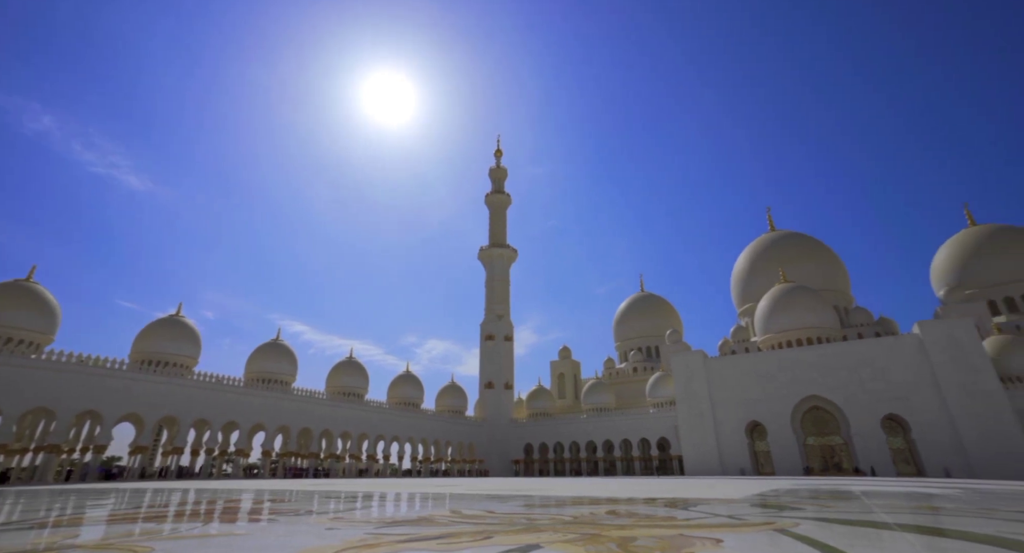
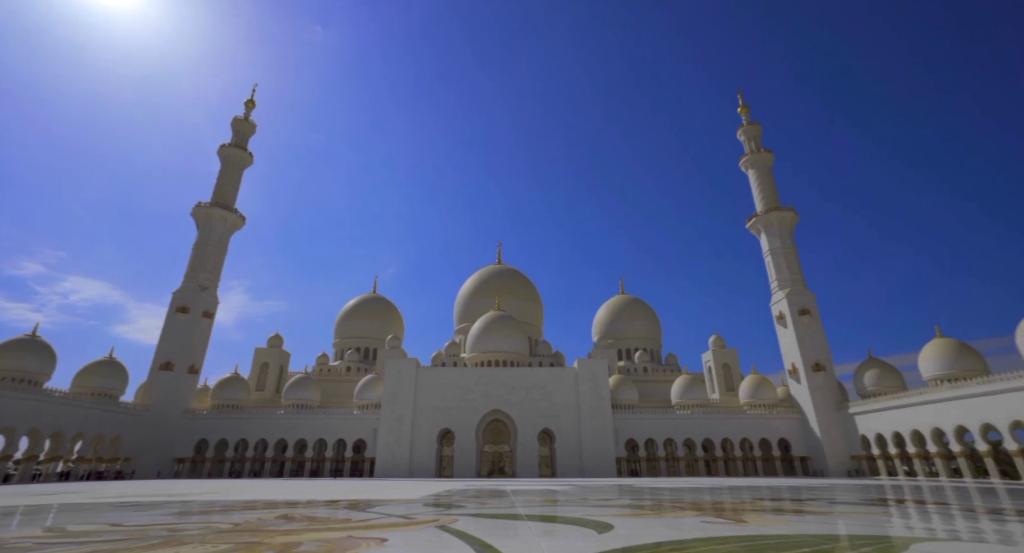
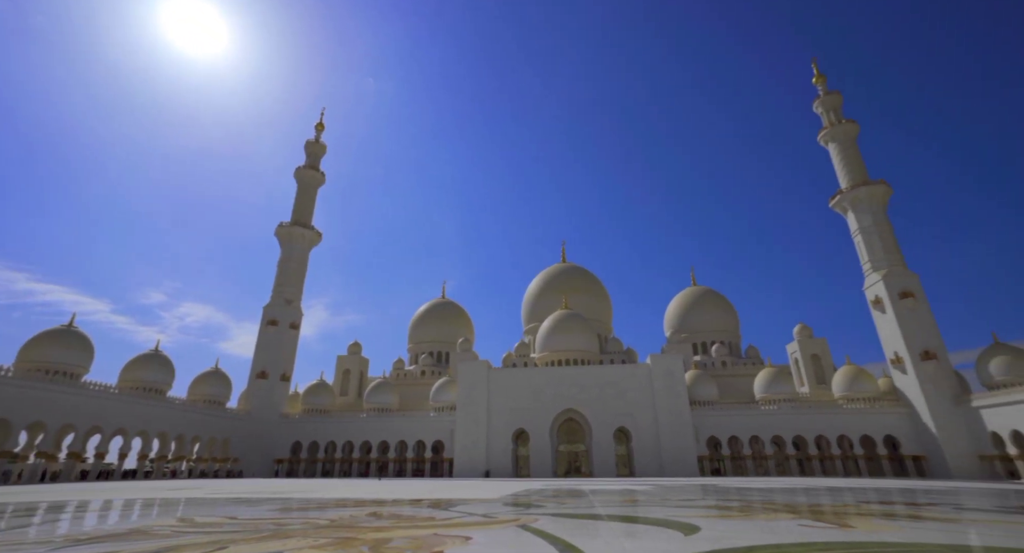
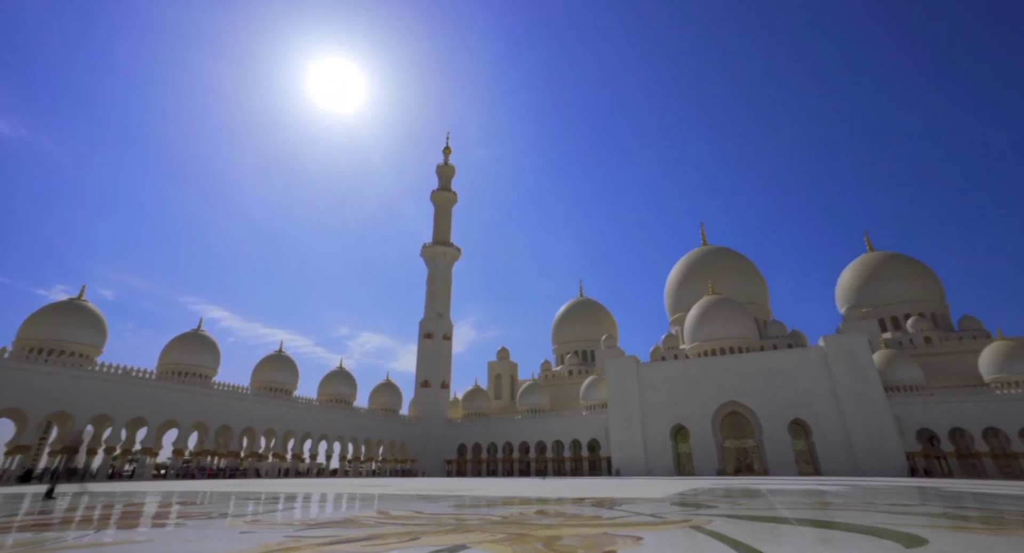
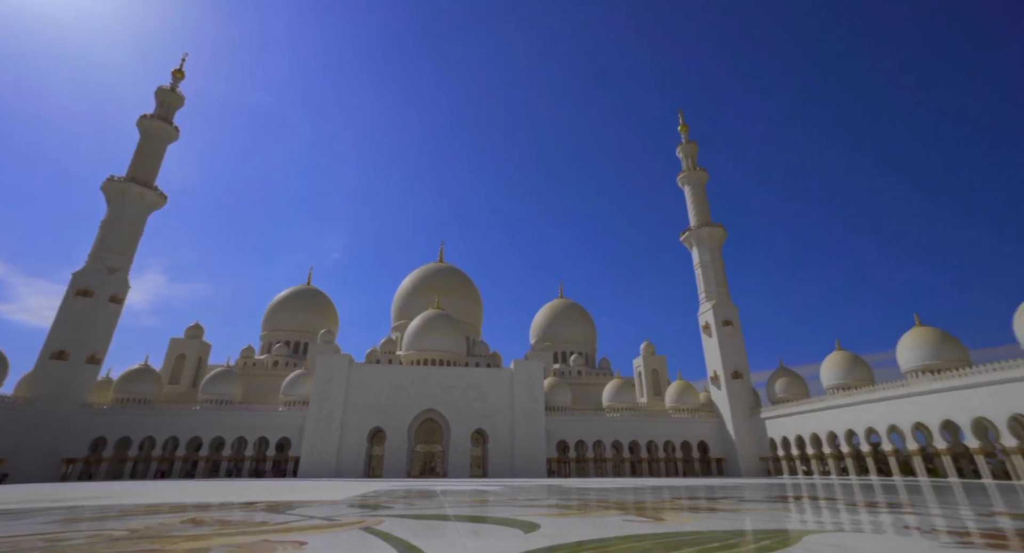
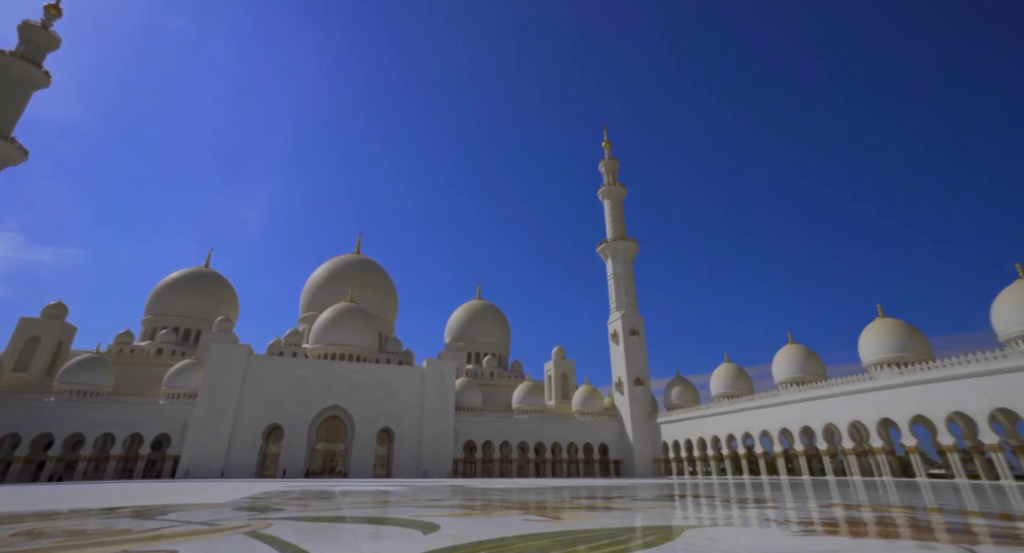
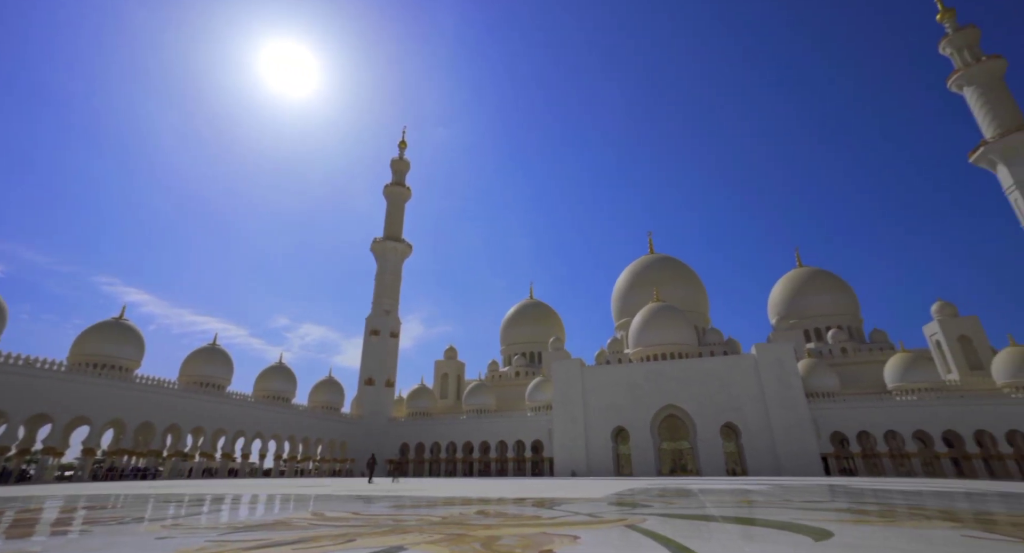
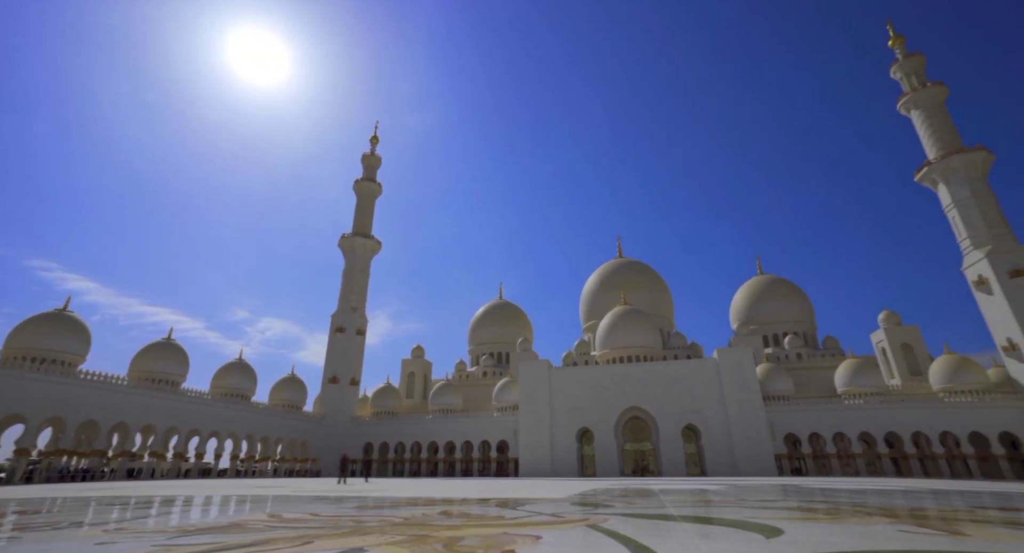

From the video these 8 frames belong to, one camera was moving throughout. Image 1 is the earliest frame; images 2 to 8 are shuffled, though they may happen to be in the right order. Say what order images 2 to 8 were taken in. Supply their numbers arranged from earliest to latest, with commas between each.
4, 7, 8, 3, 2, 5, 6
